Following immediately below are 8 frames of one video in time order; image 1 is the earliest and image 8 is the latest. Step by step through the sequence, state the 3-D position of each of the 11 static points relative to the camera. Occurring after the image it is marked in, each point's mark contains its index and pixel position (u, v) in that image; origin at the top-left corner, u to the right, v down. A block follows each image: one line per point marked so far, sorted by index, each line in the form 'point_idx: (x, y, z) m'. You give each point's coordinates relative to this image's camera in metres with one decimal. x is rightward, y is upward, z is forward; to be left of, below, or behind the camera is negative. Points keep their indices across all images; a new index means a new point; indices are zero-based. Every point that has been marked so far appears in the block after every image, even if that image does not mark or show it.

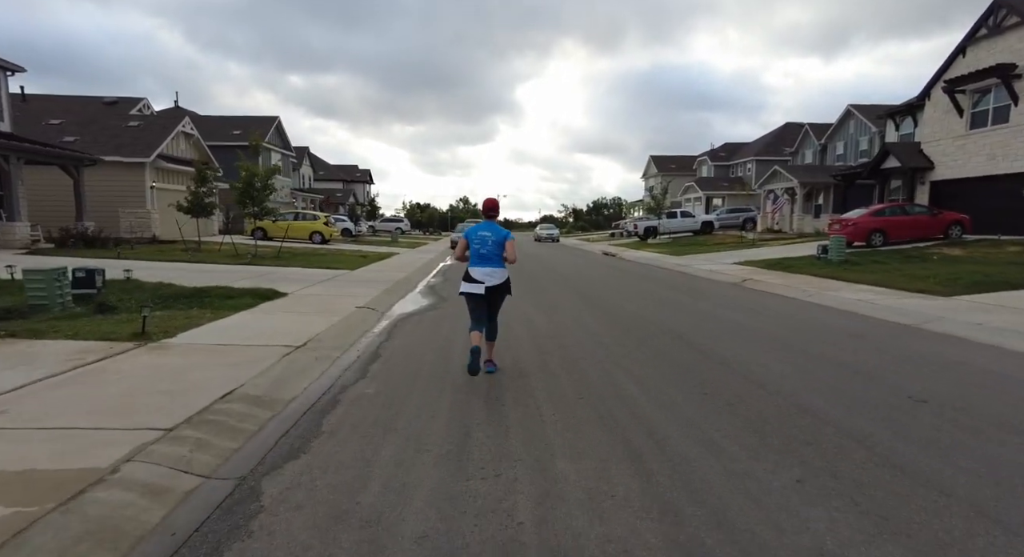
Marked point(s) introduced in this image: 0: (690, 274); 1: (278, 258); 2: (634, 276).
0: (+6.1, +0.1, +18.3) m
1: (-8.4, +0.7, +18.8) m
2: (+4.4, 0.0, +19.8) m
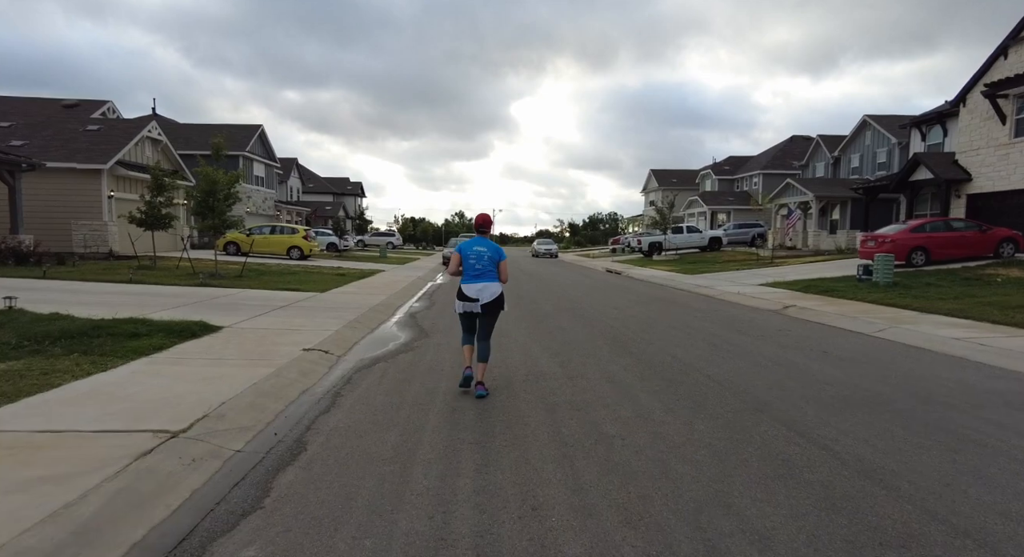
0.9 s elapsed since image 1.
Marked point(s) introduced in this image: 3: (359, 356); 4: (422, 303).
0: (+6.0, -0.7, +16.1) m
1: (-8.5, +0.1, +16.5) m
2: (+4.3, -0.7, +17.6) m
3: (-2.1, -1.1, +7.3) m
4: (-2.4, -0.7, +13.6) m
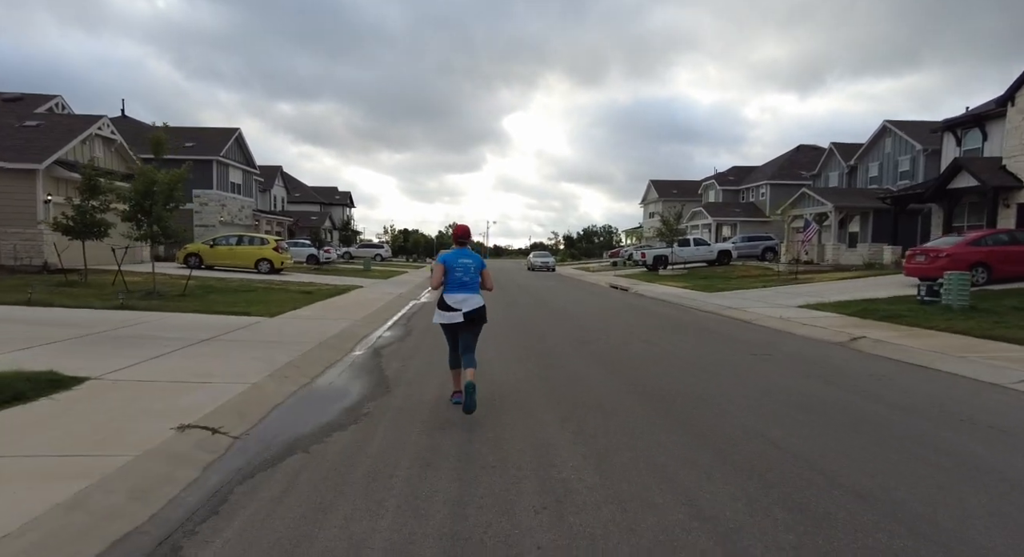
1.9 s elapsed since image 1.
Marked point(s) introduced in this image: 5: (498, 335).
0: (+5.9, -1.2, +13.5) m
1: (-8.6, -0.4, +13.8) m
2: (+4.2, -1.3, +15.0) m
3: (-2.1, -1.4, +4.7) m
4: (-2.5, -1.1, +10.9) m
5: (-0.5, -1.5, +14.6) m
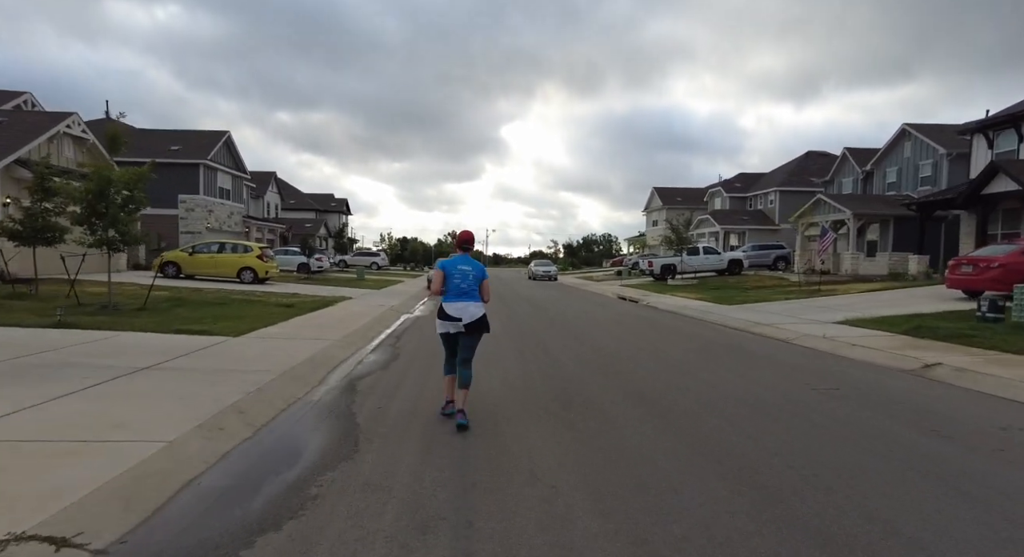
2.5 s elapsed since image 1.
0: (+6.0, -1.5, +11.9) m
1: (-8.5, -0.7, +12.1) m
2: (+4.3, -1.6, +13.4) m
3: (-2.0, -1.5, +3.1) m
4: (-2.4, -1.3, +9.3) m
5: (-0.4, -1.8, +13.0) m
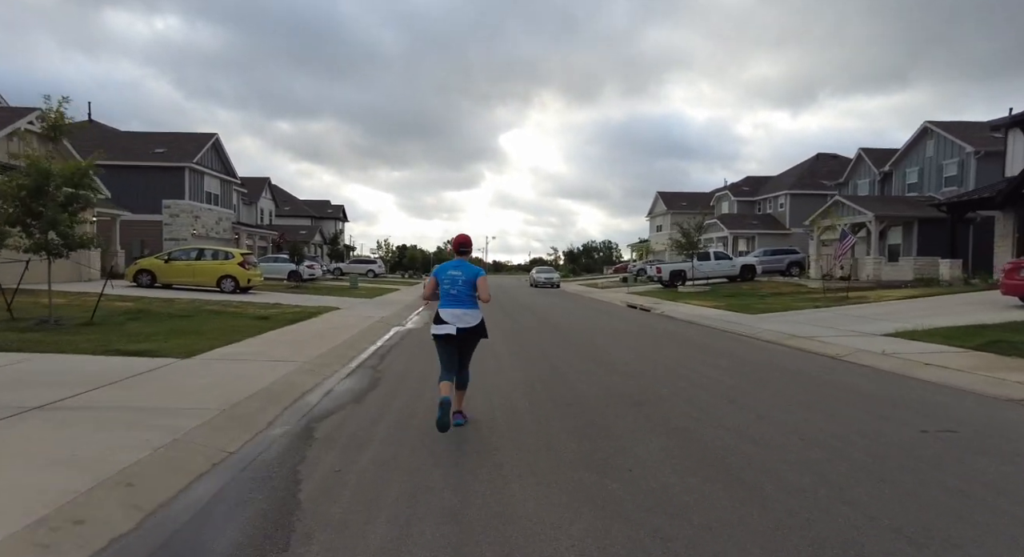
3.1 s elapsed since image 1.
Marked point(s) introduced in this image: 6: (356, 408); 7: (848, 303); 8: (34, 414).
0: (+6.1, -1.6, +10.3) m
1: (-8.4, -0.9, +10.5) m
2: (+4.4, -1.7, +11.7) m
3: (-1.9, -1.5, +1.4) m
4: (-2.3, -1.5, +7.7) m
5: (-0.3, -2.0, +11.3) m
6: (-1.8, -1.5, +6.3) m
7: (+11.7, -0.8, +18.4) m
8: (-4.5, -1.3, +5.1) m
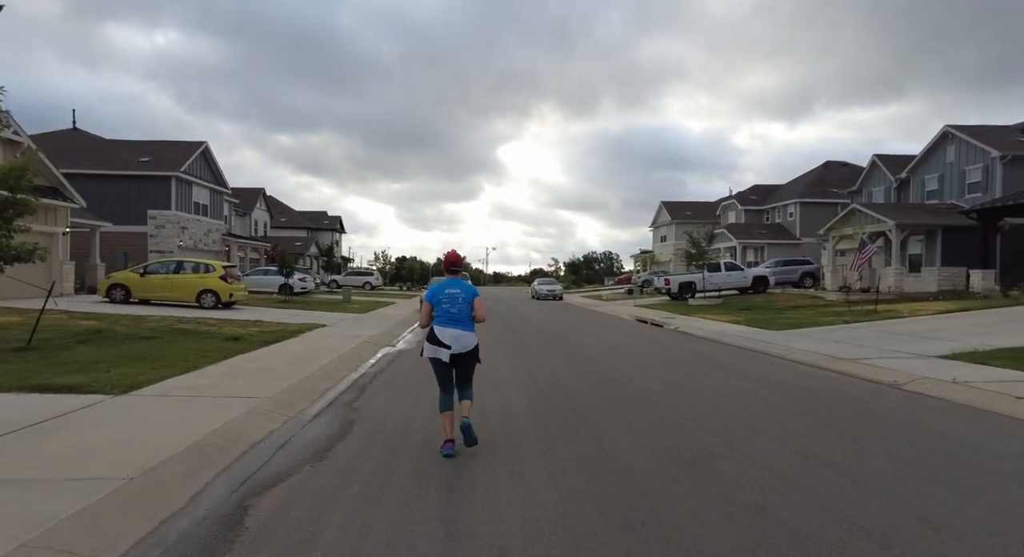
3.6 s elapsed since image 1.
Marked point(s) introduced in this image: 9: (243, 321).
0: (+6.1, -1.8, +8.8) m
1: (-8.3, -1.2, +9.1) m
2: (+4.5, -2.0, +10.3) m
3: (-1.8, -1.6, 0.0) m
4: (-2.2, -1.7, +6.2) m
5: (-0.2, -2.3, +9.9) m
6: (-1.7, -1.7, +4.9) m
7: (+11.8, -1.2, +17.0) m
8: (-4.5, -1.5, +3.6) m
9: (-7.8, -1.2, +15.3) m
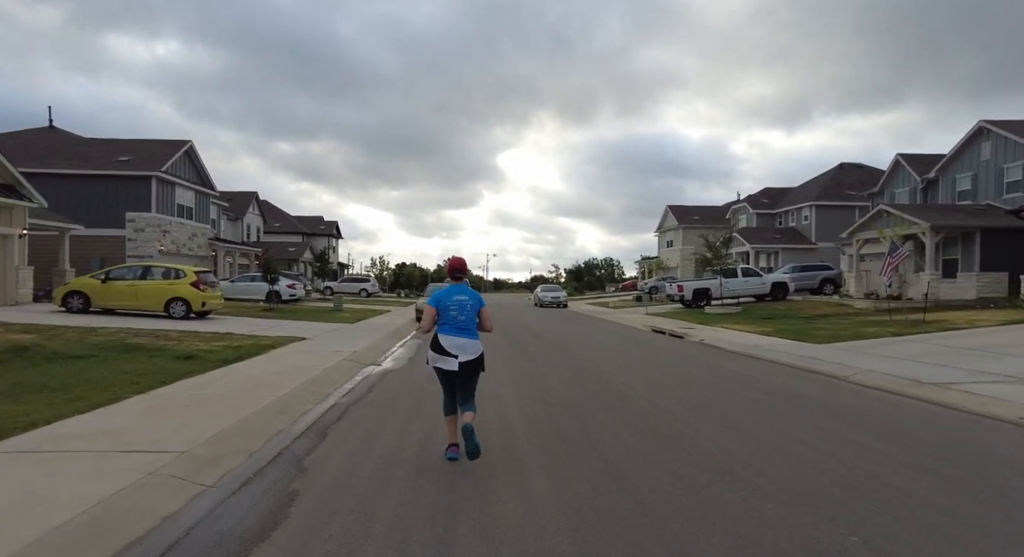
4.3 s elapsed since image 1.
0: (+6.3, -1.9, +6.9) m
1: (-8.2, -1.3, +7.1) m
2: (+4.6, -2.1, +8.3) m
3: (-1.7, -1.6, -2.0) m
4: (-2.1, -1.7, +4.3) m
5: (-0.1, -2.4, +7.9) m
6: (-1.6, -1.7, +2.9) m
7: (+11.9, -1.4, +15.1) m
8: (-4.3, -1.5, +1.7) m
9: (-7.7, -1.4, +13.4) m
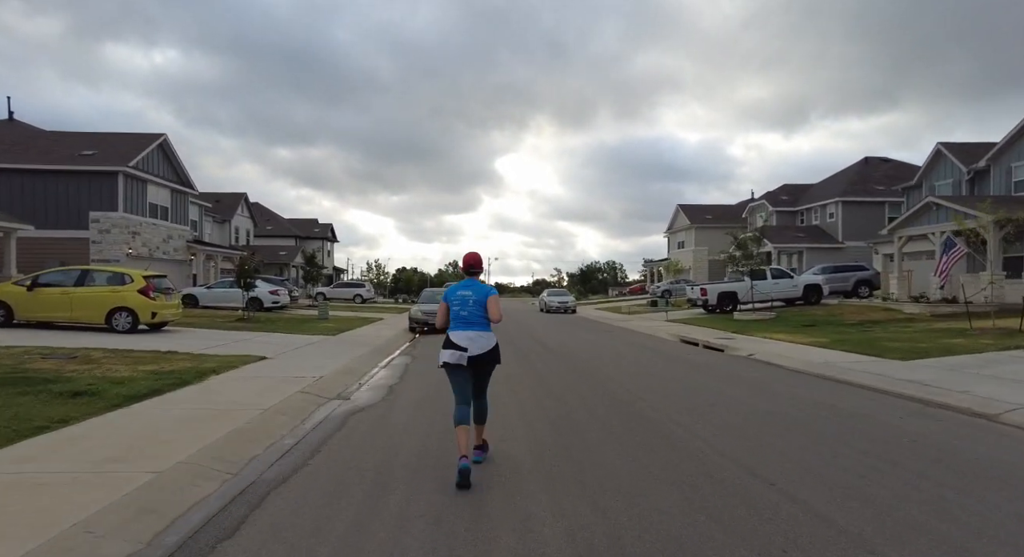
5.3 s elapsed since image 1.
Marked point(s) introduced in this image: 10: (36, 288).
0: (+6.5, -1.9, +4.1) m
1: (-8.0, -1.3, +4.4) m
2: (+4.8, -2.1, +5.6) m
3: (-1.5, -1.6, -4.7) m
4: (-1.9, -1.7, +1.5) m
5: (+0.1, -2.4, +5.2) m
6: (-1.4, -1.7, +0.2) m
7: (+12.1, -1.4, +12.3) m
8: (-4.1, -1.5, -1.1) m
9: (-7.4, -1.5, +10.7) m
10: (-12.7, -0.3, +14.3) m
